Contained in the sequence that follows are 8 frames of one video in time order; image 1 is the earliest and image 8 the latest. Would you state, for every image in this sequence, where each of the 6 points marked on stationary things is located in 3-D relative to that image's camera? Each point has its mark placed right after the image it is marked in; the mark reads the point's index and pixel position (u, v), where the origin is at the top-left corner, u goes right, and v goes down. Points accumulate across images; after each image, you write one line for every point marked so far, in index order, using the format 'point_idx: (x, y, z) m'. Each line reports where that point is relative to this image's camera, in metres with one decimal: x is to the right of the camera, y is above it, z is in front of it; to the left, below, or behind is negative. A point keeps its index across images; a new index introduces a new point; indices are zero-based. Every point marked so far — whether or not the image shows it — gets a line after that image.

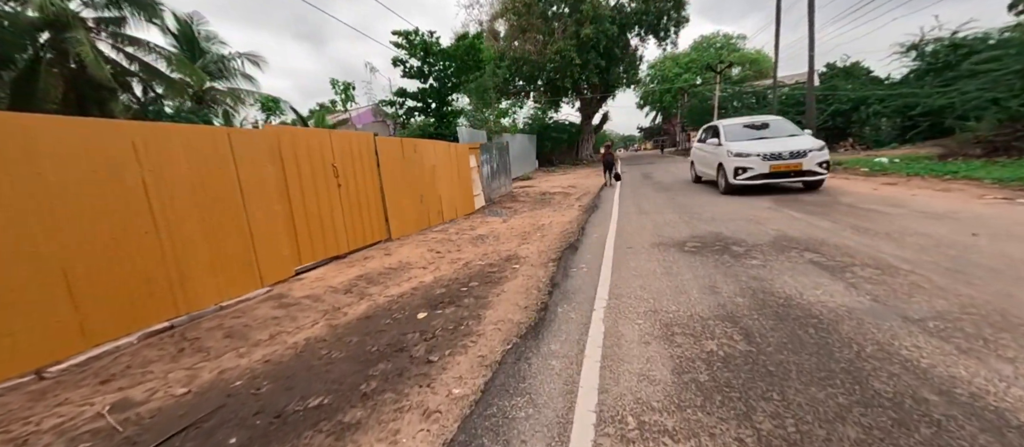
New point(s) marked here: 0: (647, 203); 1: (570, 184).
0: (+3.5, +0.5, +9.6) m
1: (+3.1, +2.0, +19.3) m
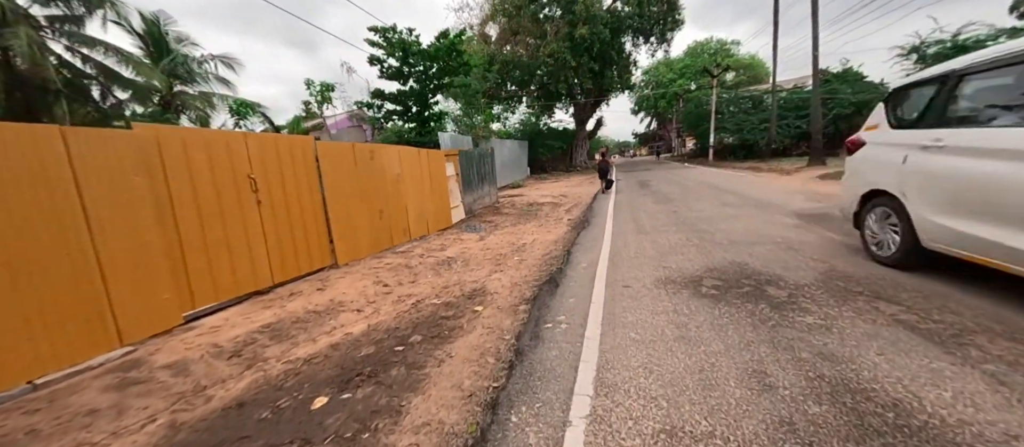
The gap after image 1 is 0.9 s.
0: (+3.0, +0.1, +8.3) m
1: (+2.4, +1.5, +17.9) m
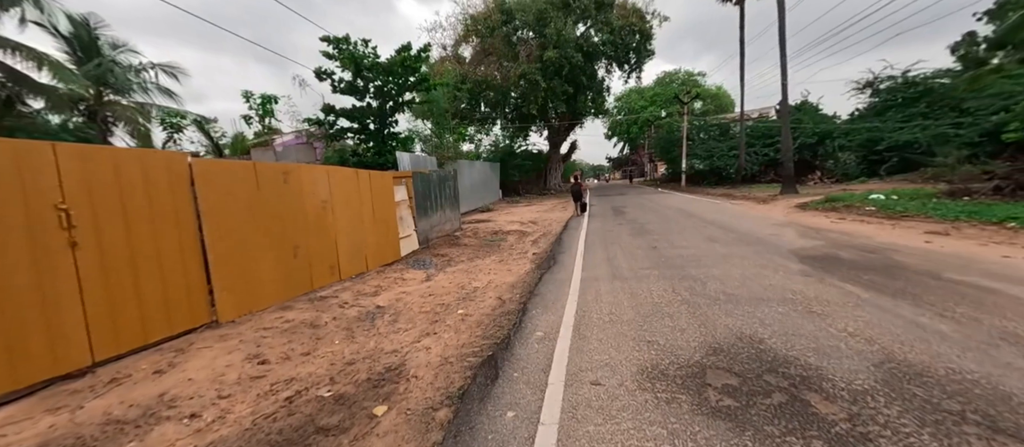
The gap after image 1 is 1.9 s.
0: (+2.1, -0.6, +7.0) m
1: (+0.9, +0.2, +16.7) m
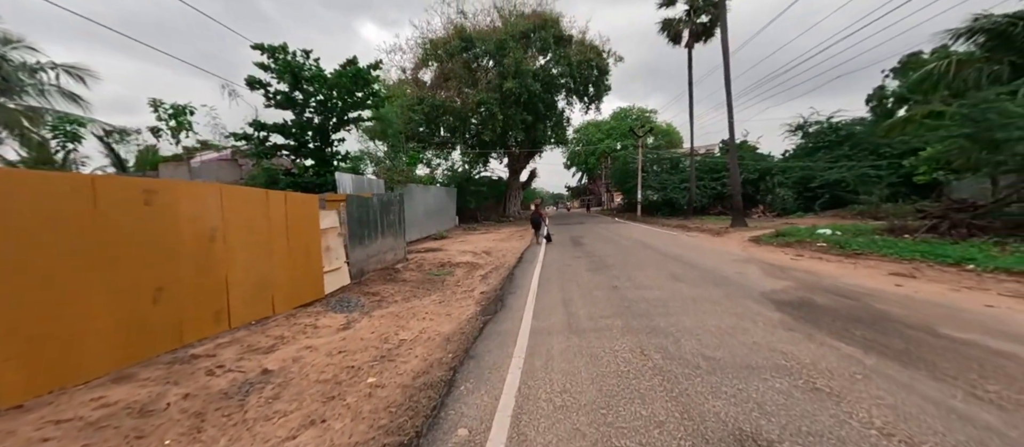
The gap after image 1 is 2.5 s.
0: (+1.1, -1.3, +6.1) m
1: (-1.1, -1.1, +15.6) m
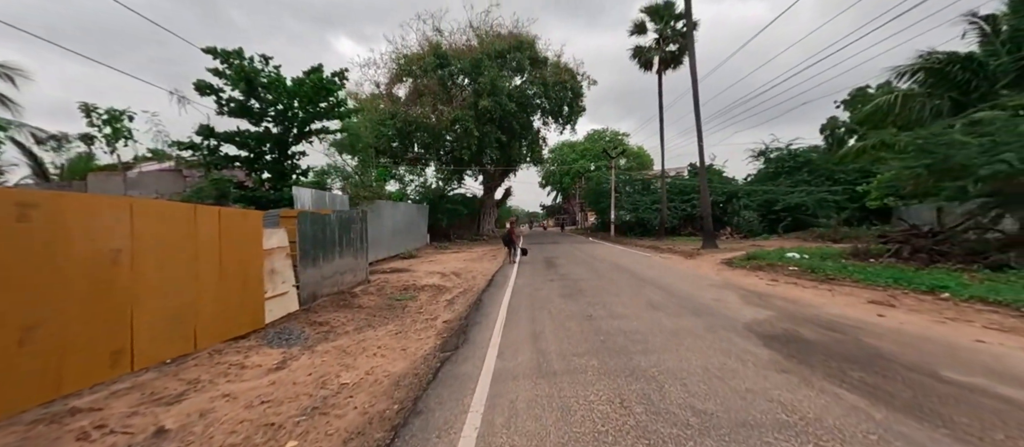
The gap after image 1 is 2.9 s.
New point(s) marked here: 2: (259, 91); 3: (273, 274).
0: (+0.6, -1.6, +5.5) m
1: (-2.3, -1.9, +14.8) m
2: (-8.8, +4.6, +12.7) m
3: (-5.1, -1.1, +7.8) m
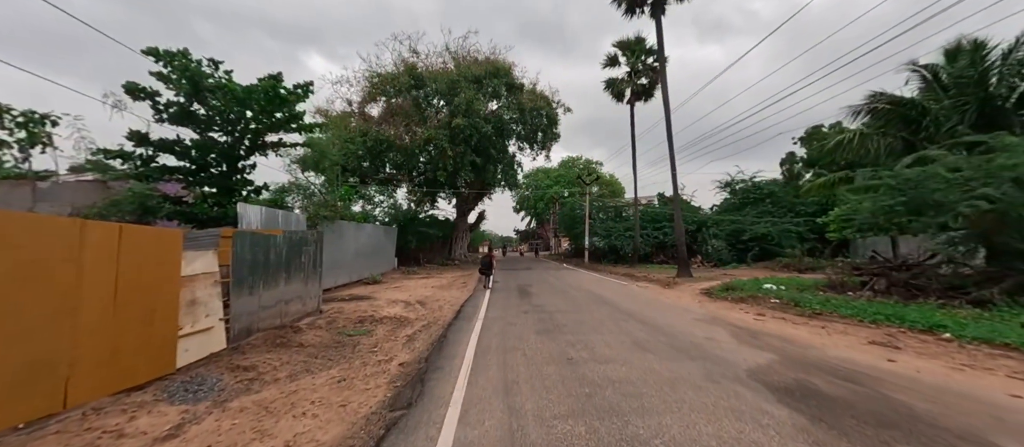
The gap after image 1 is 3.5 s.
0: (+0.2, -2.0, +4.6) m
1: (-3.4, -2.8, +13.6) m
2: (-9.6, +4.0, +11.5) m
3: (-5.6, -1.5, +6.5) m
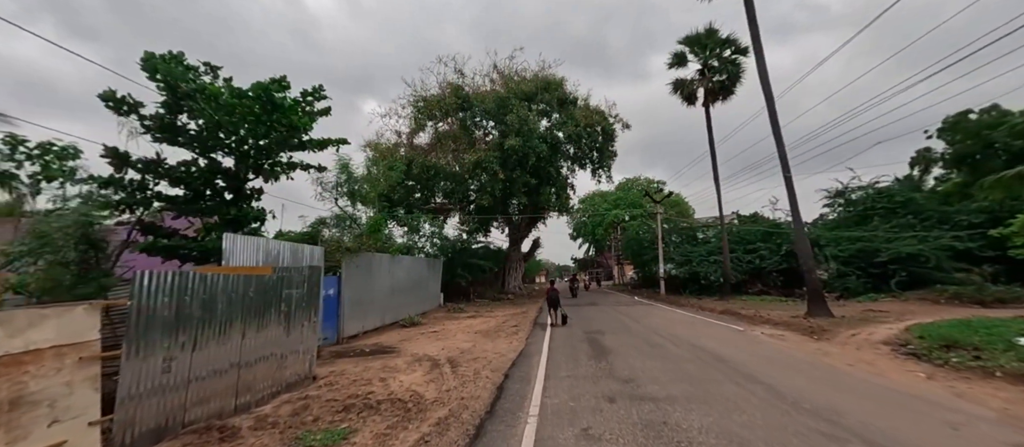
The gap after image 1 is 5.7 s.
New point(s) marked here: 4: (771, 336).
0: (+0.6, -1.9, +0.7) m
1: (-1.6, -3.6, +10.1) m
2: (-8.2, +3.0, +9.5) m
3: (-4.9, -1.8, +3.6) m
4: (+7.1, -3.1, +10.0) m
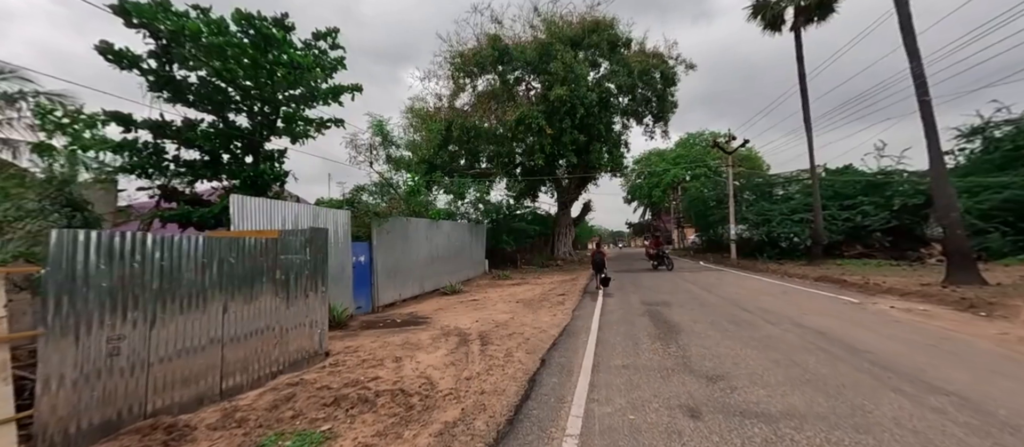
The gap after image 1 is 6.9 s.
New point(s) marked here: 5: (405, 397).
0: (+0.2, -1.6, -0.9) m
1: (-0.5, -2.5, +8.8) m
2: (-7.4, +3.9, +8.5) m
3: (-4.8, -1.4, +2.6) m
4: (+8.0, -1.8, +7.4) m
5: (-1.4, -2.3, +4.9) m
